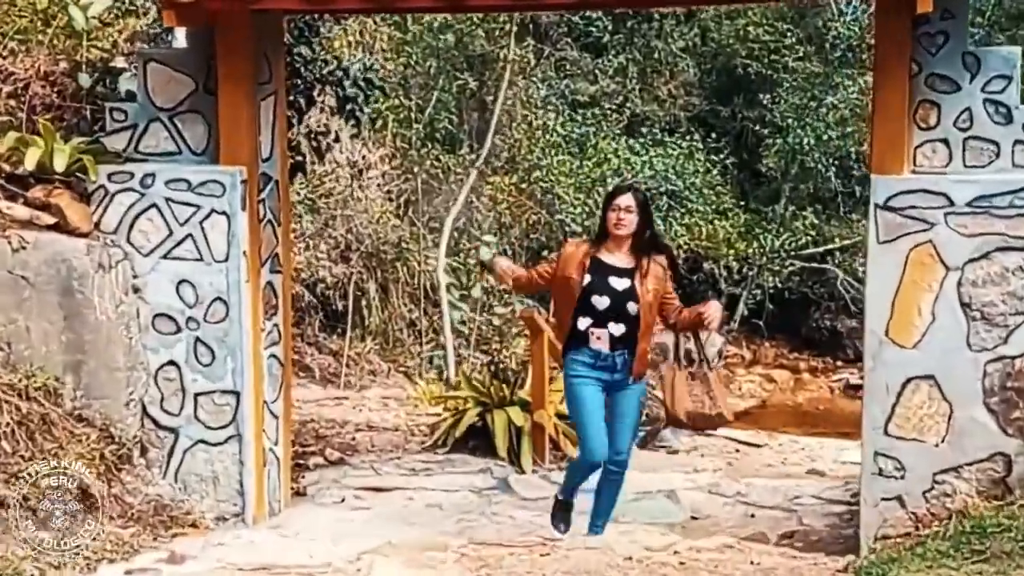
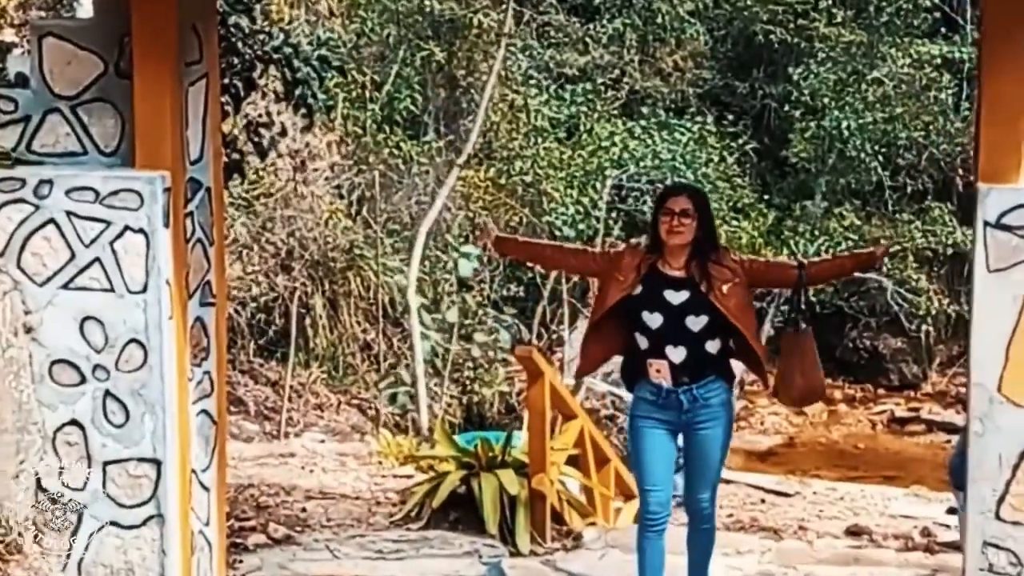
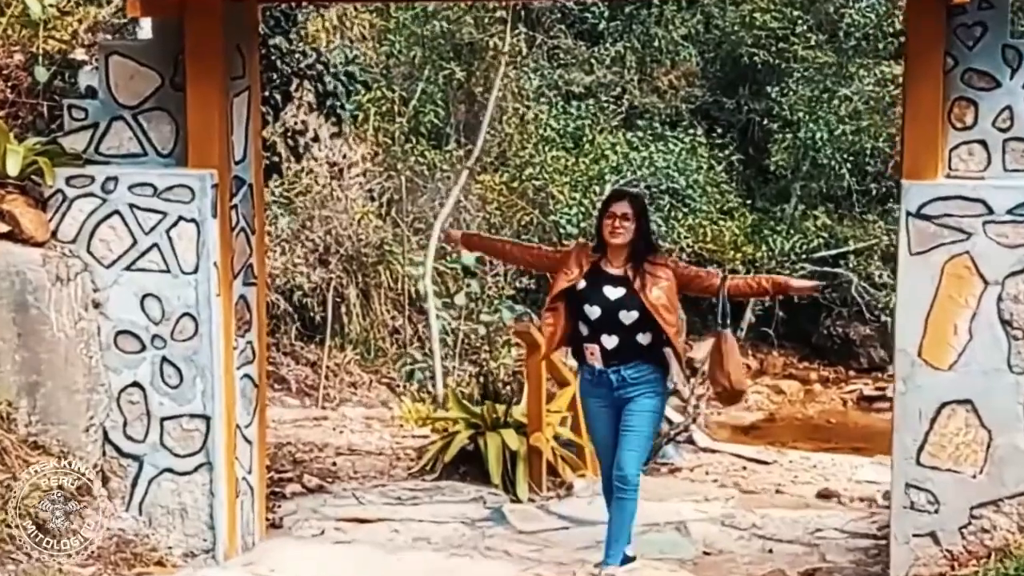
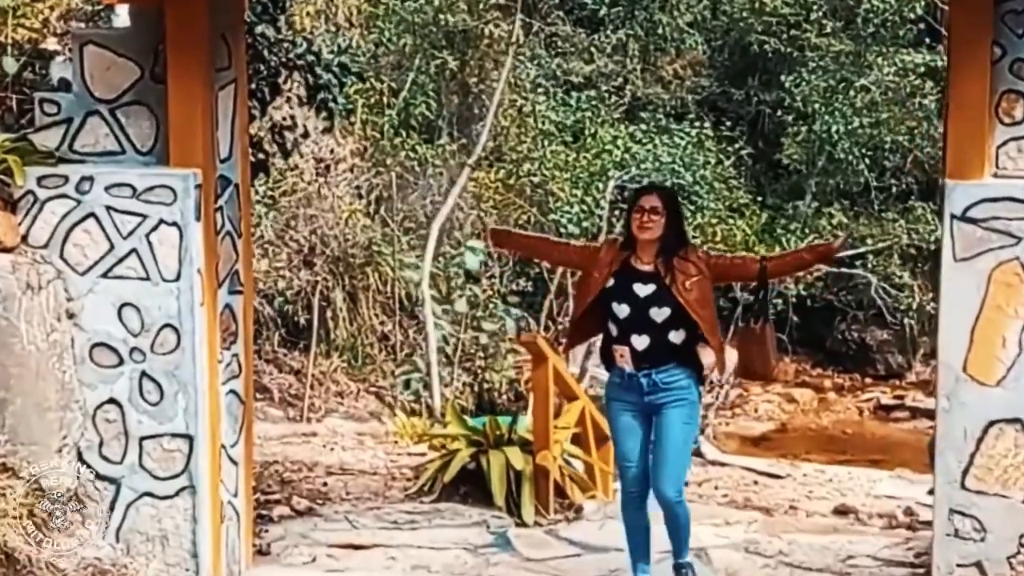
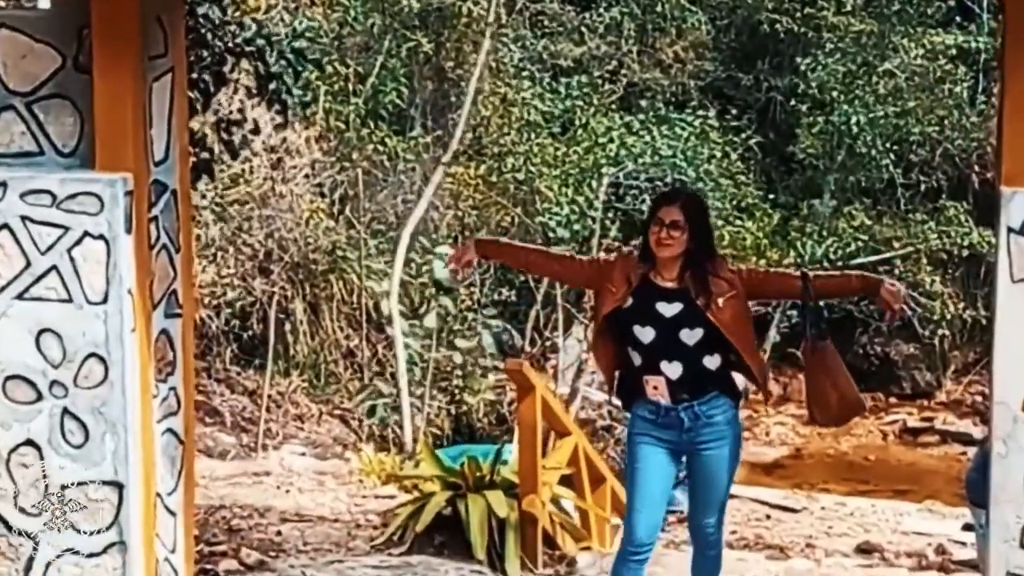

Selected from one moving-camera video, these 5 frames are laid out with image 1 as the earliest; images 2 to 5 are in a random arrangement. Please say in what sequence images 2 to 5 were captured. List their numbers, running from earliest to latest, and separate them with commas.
3, 4, 2, 5
